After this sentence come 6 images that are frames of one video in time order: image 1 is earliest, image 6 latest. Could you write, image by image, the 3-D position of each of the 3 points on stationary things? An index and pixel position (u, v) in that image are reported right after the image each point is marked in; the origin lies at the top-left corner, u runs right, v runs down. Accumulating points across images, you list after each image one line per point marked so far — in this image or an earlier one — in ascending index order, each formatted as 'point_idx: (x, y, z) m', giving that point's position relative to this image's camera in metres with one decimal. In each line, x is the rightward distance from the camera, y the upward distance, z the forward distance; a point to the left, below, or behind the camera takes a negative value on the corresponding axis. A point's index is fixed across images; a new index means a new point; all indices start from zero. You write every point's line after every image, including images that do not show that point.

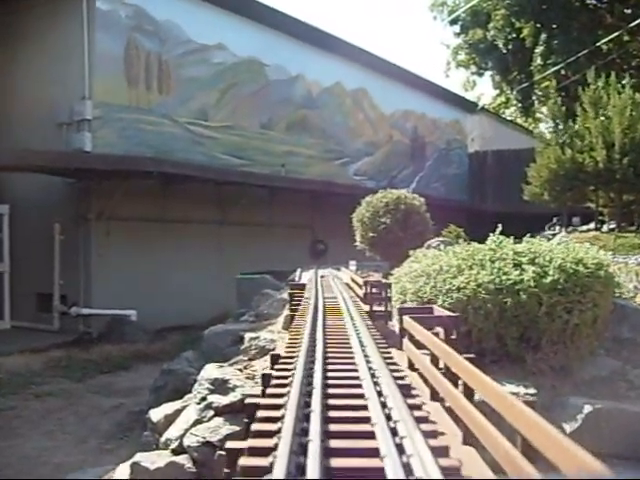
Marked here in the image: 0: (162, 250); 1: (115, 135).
0: (-2.7, -0.2, +15.8) m
1: (-3.5, +1.8, +15.2) m
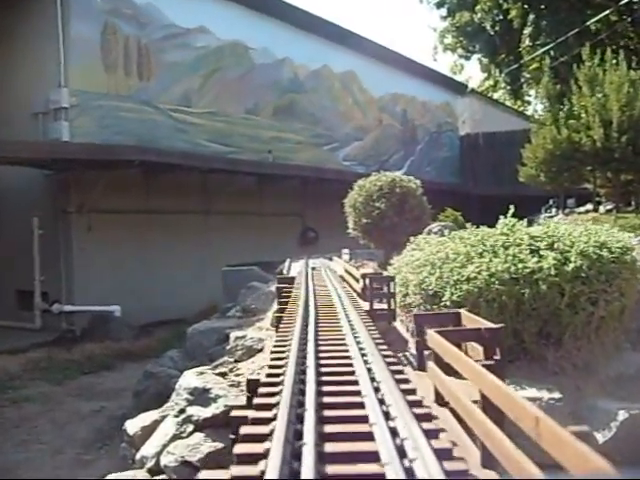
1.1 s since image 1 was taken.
0: (-2.9, -0.1, +15.2) m
1: (-3.7, +1.9, +14.6) m
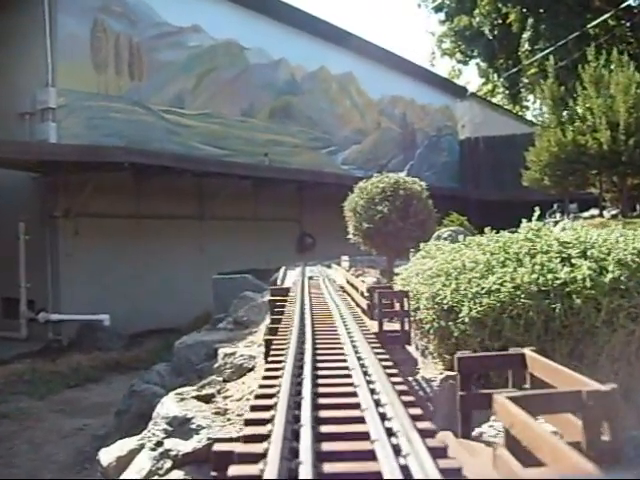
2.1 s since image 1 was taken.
0: (-2.9, -0.1, +14.7) m
1: (-3.7, +1.8, +14.0) m
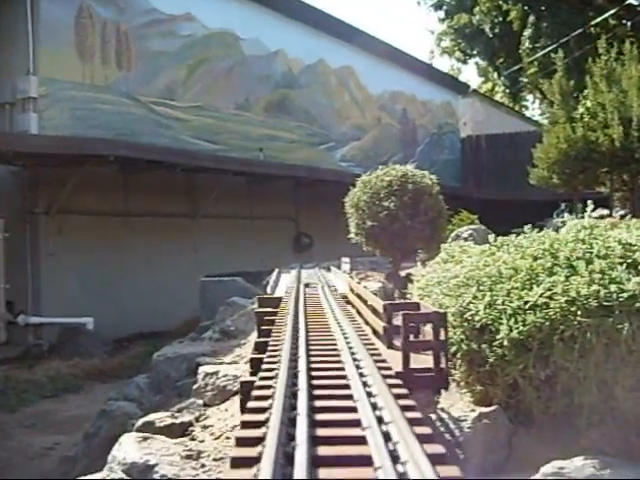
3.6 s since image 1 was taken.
0: (-2.9, -0.1, +13.9) m
1: (-3.7, +1.8, +13.2) m
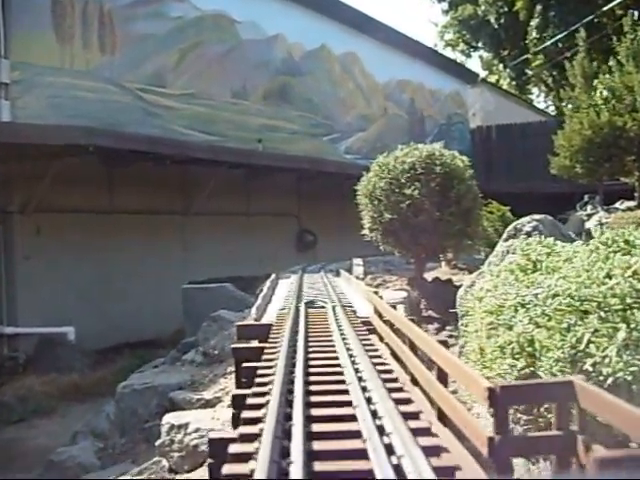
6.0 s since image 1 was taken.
0: (-2.9, -0.1, +12.6) m
1: (-3.7, +1.8, +12.0) m
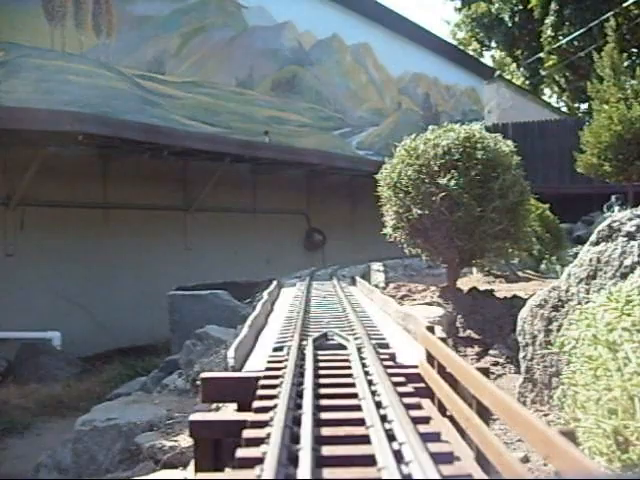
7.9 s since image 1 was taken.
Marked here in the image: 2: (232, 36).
0: (-2.7, -0.1, +11.7) m
1: (-3.6, +1.8, +11.0) m
2: (-1.4, +3.3, +14.6) m
